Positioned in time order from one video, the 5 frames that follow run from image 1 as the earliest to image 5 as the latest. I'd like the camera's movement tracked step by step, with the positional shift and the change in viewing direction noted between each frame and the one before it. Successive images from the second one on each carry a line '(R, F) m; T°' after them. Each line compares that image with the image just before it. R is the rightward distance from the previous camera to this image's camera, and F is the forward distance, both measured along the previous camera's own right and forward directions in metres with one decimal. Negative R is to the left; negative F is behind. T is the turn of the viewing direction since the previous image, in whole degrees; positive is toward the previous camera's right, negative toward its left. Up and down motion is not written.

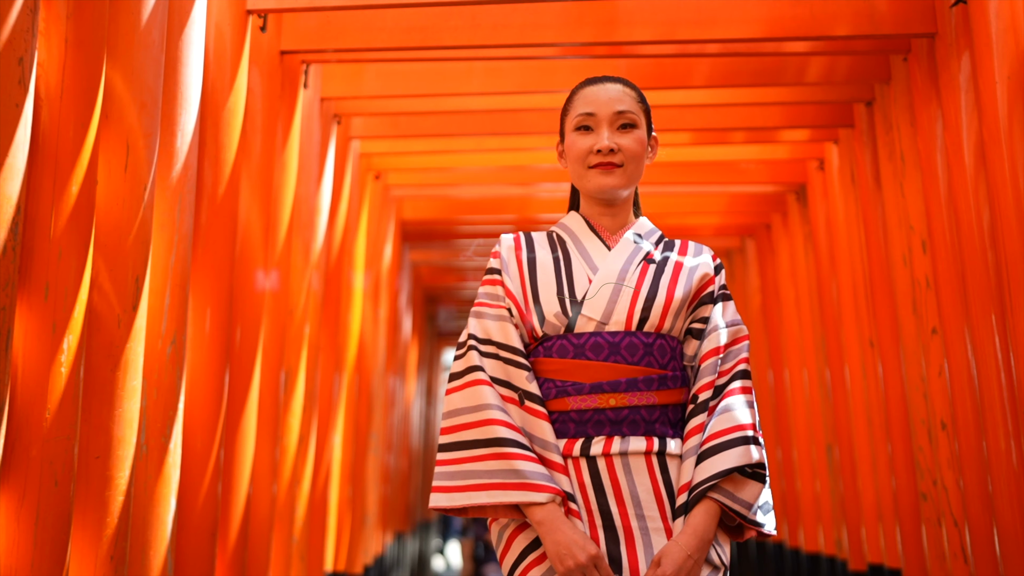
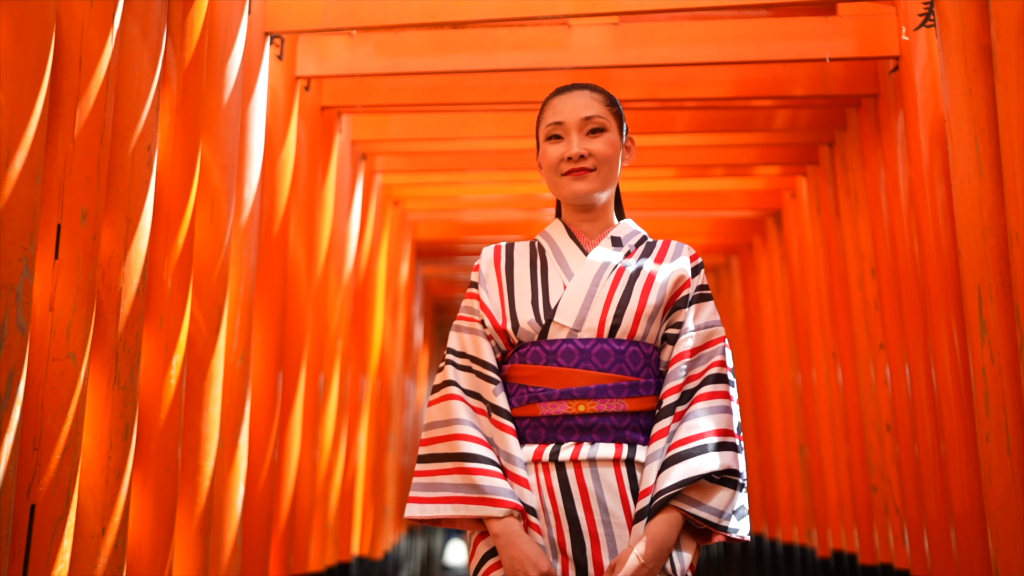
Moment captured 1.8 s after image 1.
(0.0, -0.8) m; 0°
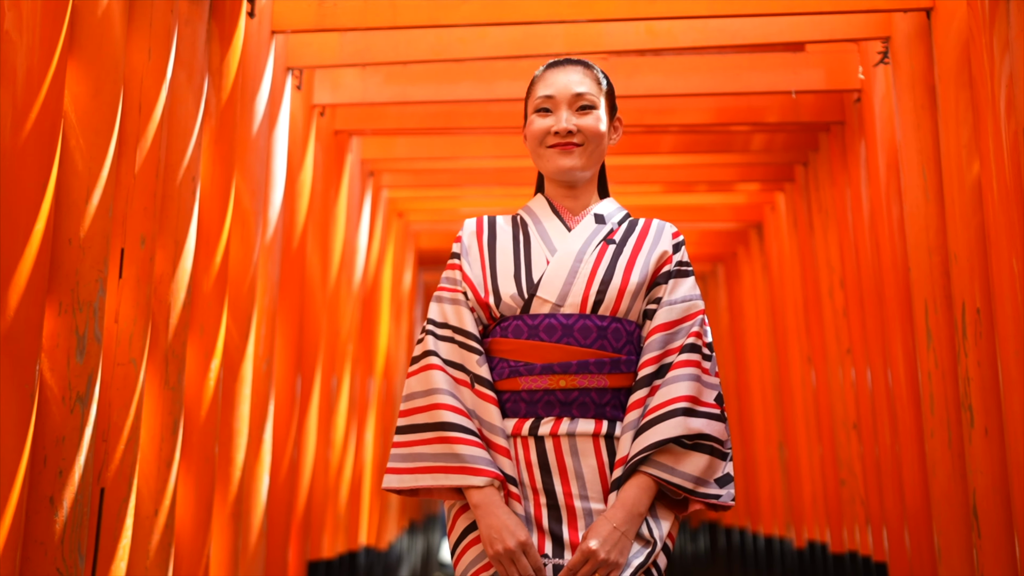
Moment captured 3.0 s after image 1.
(0.0, -0.5) m; 0°
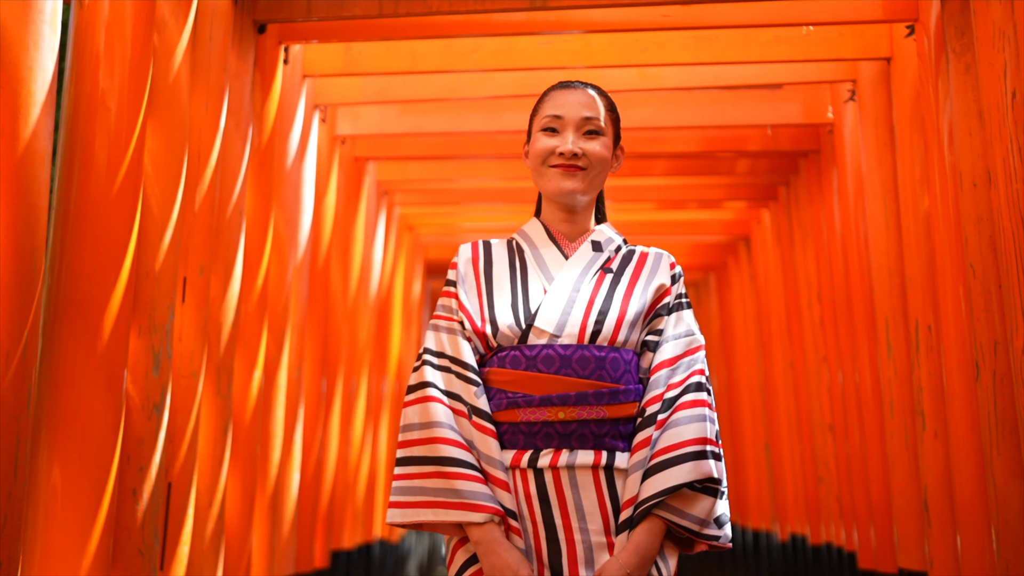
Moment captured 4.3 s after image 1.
(0.0, -0.6) m; 0°
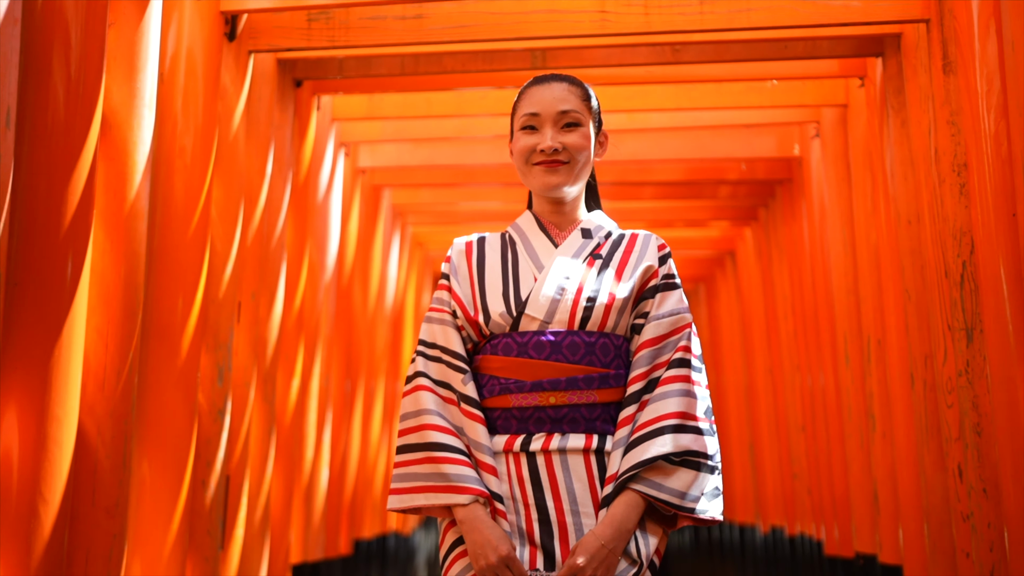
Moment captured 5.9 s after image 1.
(0.0, -0.7) m; 0°
